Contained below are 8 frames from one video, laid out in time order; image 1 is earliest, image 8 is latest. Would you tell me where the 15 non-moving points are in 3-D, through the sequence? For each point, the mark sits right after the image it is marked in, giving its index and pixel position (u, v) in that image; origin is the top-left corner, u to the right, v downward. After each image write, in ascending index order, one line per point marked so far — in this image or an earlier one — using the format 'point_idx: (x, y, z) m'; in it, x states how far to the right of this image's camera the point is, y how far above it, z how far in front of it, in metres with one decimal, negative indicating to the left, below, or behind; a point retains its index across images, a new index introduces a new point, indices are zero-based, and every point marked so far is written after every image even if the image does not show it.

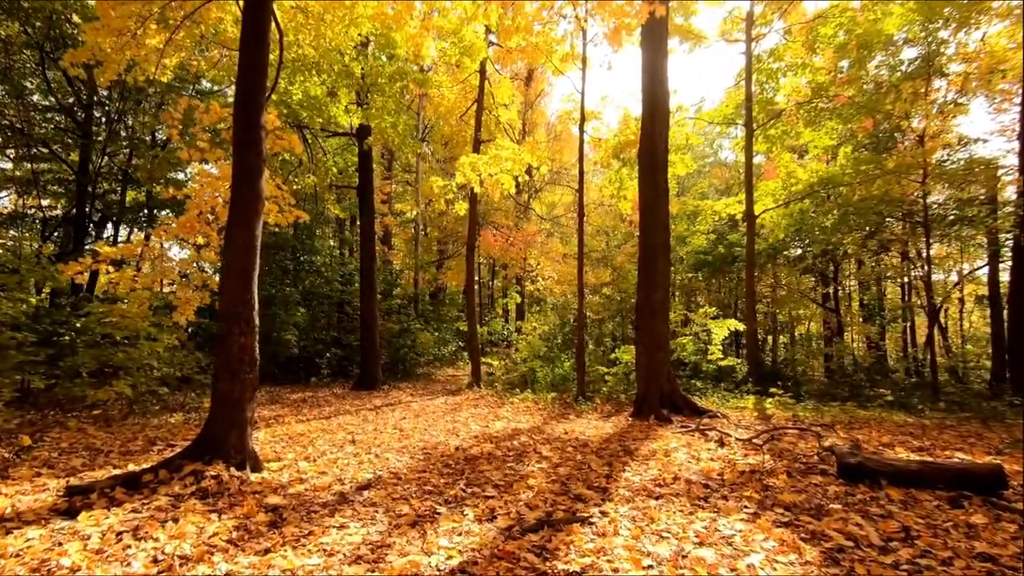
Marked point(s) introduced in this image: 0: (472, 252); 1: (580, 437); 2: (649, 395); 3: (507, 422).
0: (-1.2, +1.0, +14.1) m
1: (+0.9, -1.9, +6.4) m
2: (+2.3, -1.8, +8.2) m
3: (-0.1, -2.1, +7.7) m
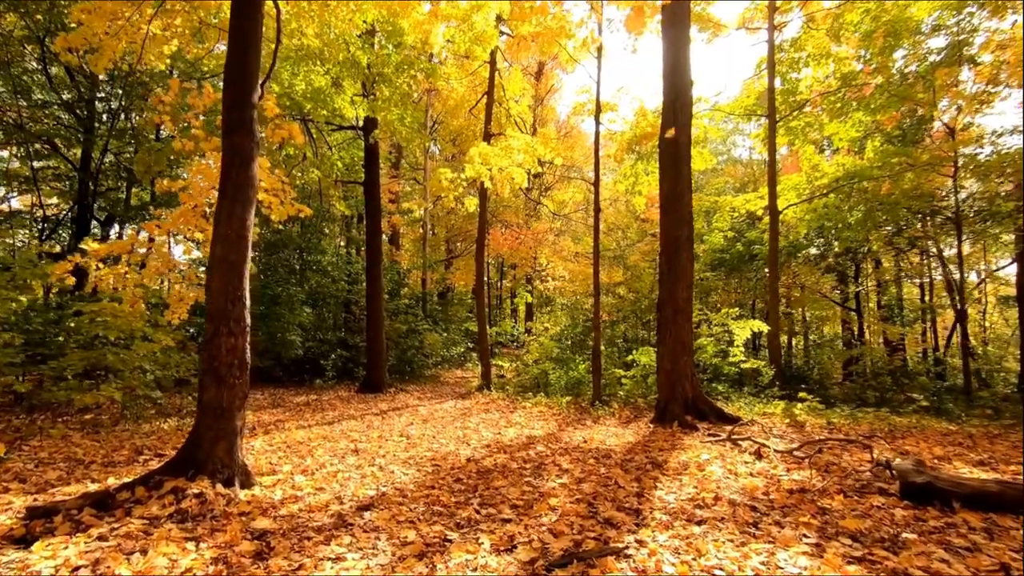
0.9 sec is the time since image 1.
0: (-0.9, +1.0, +13.6) m
1: (+1.1, -1.9, +5.9) m
2: (+2.5, -1.7, +7.7) m
3: (+0.1, -2.1, +7.2) m
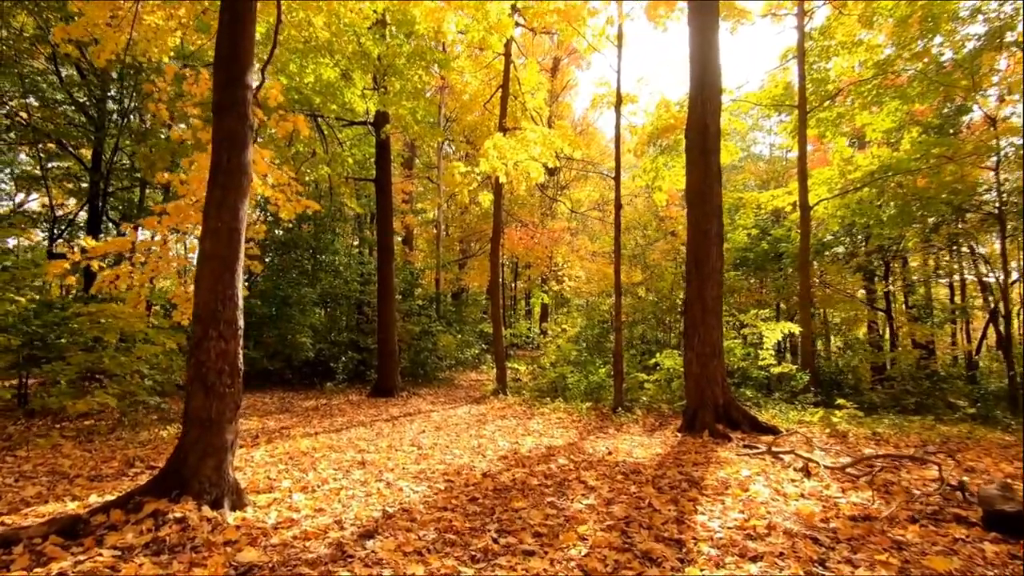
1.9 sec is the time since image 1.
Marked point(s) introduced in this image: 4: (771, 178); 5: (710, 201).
0: (-0.5, +1.0, +13.2) m
1: (+1.3, -1.9, +5.4) m
2: (+2.7, -1.7, +7.2) m
3: (+0.4, -2.1, +6.8) m
4: (+9.4, +4.0, +18.1) m
5: (+3.0, +1.3, +7.5) m
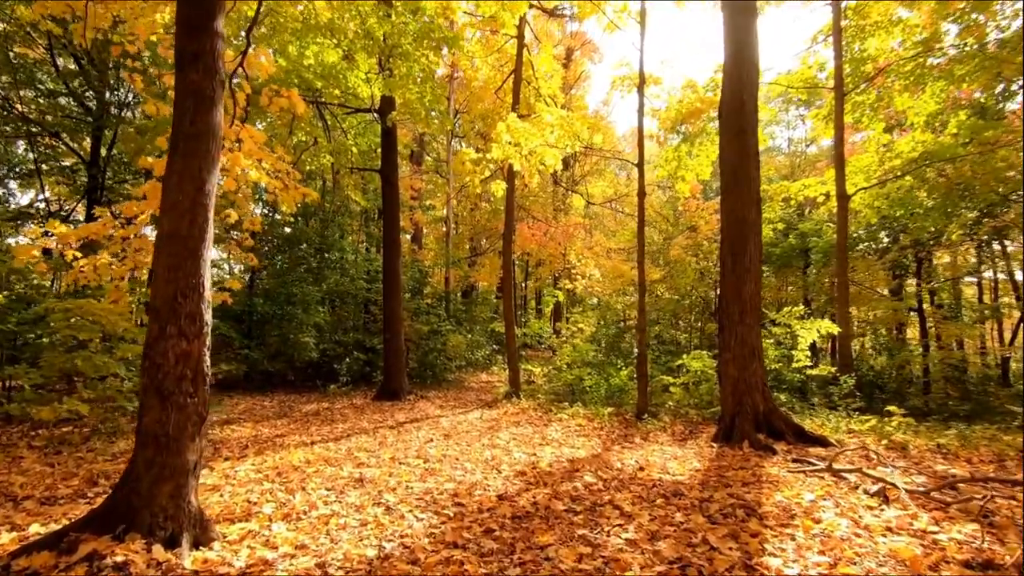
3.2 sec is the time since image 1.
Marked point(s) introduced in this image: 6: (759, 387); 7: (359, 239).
0: (-0.1, +1.1, +12.5) m
1: (+1.5, -1.8, +4.7) m
2: (+3.0, -1.6, +6.5) m
3: (+0.6, -2.0, +6.1) m
4: (+9.9, +4.1, +17.3) m
5: (+3.2, +1.4, +6.8) m
6: (+3.2, -1.3, +6.5) m
7: (-4.8, +1.5, +15.4) m
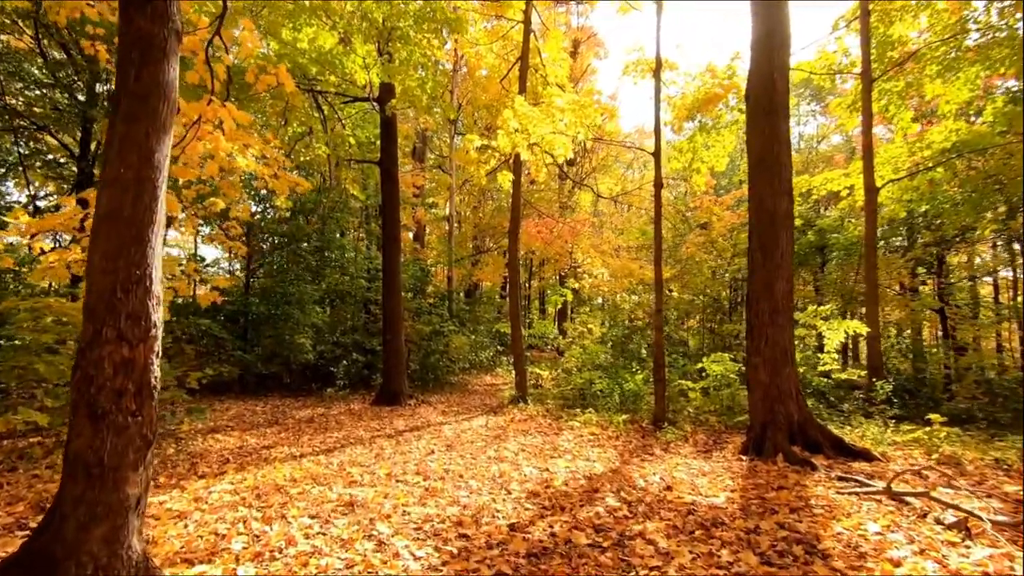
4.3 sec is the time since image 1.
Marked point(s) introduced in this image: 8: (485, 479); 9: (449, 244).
0: (0.0, +1.1, +11.9) m
1: (+1.6, -1.8, +4.1) m
2: (+3.1, -1.6, +5.9) m
3: (+0.7, -2.0, +5.5) m
4: (+10.0, +4.1, +16.6) m
5: (+3.3, +1.4, +6.2) m
6: (+3.3, -1.3, +5.9) m
7: (-4.6, +1.5, +14.9) m
8: (-0.2, -1.8, +4.8) m
9: (-2.1, +1.4, +16.2) m
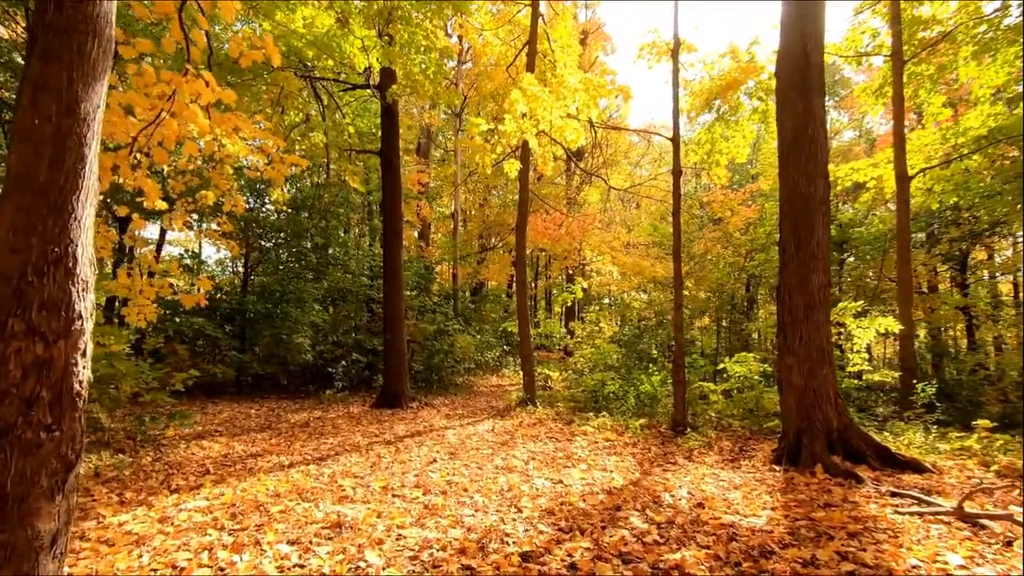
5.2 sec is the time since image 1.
0: (+0.2, +1.2, +11.4) m
1: (+1.6, -1.7, +3.6) m
2: (+3.2, -1.5, +5.3) m
3: (+0.8, -1.9, +5.0) m
4: (+10.3, +4.2, +16.0) m
5: (+3.4, +1.5, +5.6) m
6: (+3.5, -1.2, +5.4) m
7: (-4.4, +1.6, +14.4) m
8: (-0.2, -1.8, +4.3) m
9: (-1.8, +1.5, +15.7) m
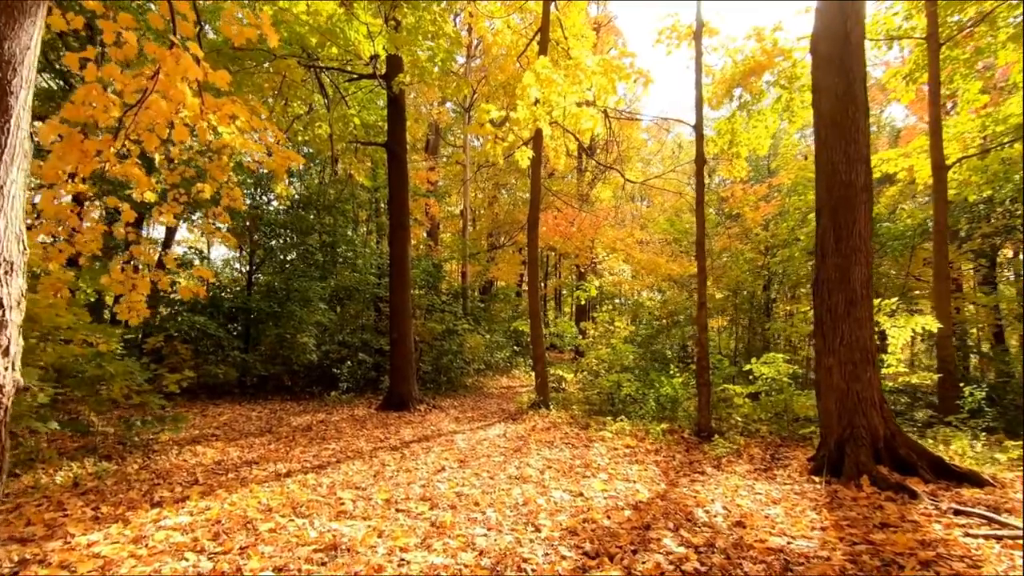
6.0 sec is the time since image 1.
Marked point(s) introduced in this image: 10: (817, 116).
0: (+0.4, +1.2, +11.0) m
1: (+1.8, -1.6, +3.2) m
2: (+3.3, -1.5, +4.9) m
3: (+0.9, -1.8, +4.6) m
4: (+10.6, +4.2, +15.4) m
5: (+3.6, +1.6, +5.1) m
6: (+3.6, -1.1, +4.9) m
7: (-4.1, +1.6, +14.1) m
8: (0.0, -1.7, +3.9) m
9: (-1.5, +1.5, +15.3) m
10: (+3.3, +1.9, +5.4) m
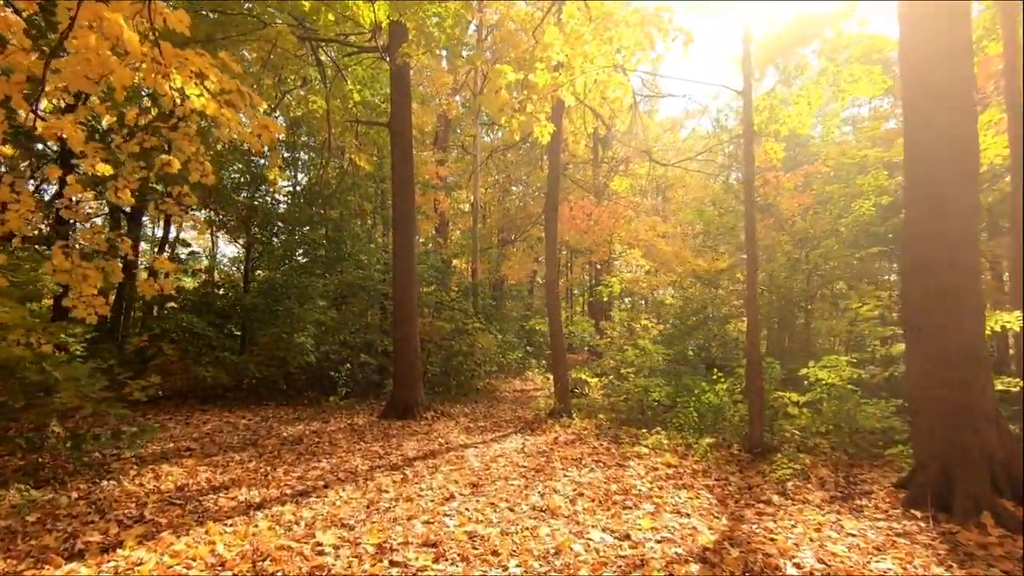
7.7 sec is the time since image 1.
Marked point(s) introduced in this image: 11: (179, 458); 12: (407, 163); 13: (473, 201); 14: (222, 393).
0: (+0.7, +1.3, +10.1) m
1: (+1.9, -1.5, +2.2) m
2: (+3.5, -1.4, +3.9) m
3: (+1.1, -1.7, +3.6) m
4: (+11.0, +4.4, +14.3) m
5: (+3.8, +1.7, +4.2) m
6: (+3.8, -1.0, +3.9) m
7: (-3.7, +1.7, +13.3) m
8: (+0.1, -1.6, +3.0) m
9: (-1.1, +1.6, +14.4) m
10: (+3.5, +2.0, +4.4) m
11: (-3.5, -1.8, +5.2) m
12: (-1.9, +2.2, +8.8) m
13: (-1.2, +2.6, +14.7) m
14: (-5.5, -2.0, +9.4) m
